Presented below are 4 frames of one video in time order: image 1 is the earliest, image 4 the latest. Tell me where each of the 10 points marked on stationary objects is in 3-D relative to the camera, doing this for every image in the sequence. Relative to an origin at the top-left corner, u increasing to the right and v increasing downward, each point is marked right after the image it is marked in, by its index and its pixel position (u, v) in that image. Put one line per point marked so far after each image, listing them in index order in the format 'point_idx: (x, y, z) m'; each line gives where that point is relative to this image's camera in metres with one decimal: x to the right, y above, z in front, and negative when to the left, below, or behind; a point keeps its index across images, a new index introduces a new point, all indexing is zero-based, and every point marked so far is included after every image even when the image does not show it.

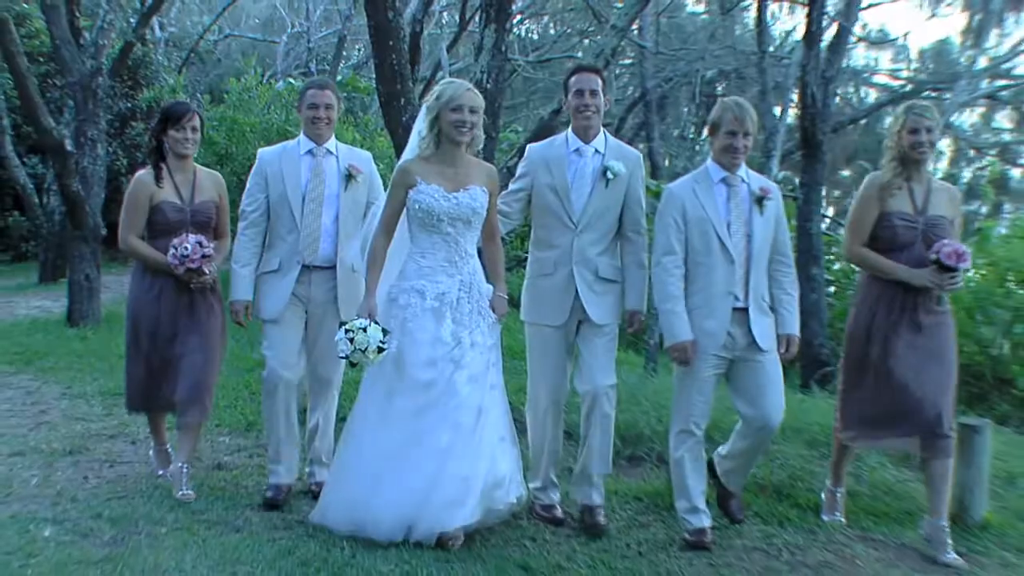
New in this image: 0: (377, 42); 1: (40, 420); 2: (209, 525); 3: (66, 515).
0: (-0.4, +0.7, +6.0) m
1: (-1.4, -0.4, +6.2) m
2: (-0.8, -0.6, +5.1) m
3: (-1.2, -0.6, +5.2) m
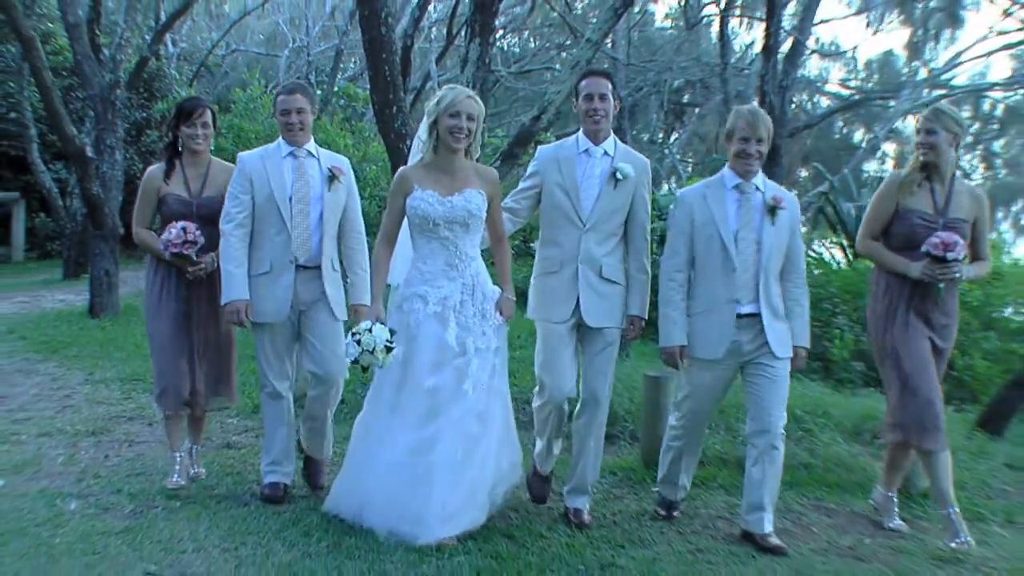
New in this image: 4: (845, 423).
0: (-0.4, +0.8, +6.6) m
1: (-1.5, -0.4, +6.7) m
2: (-0.8, -0.6, +5.7) m
3: (-1.2, -0.6, +5.8) m
4: (+1.1, -0.5, +7.0) m
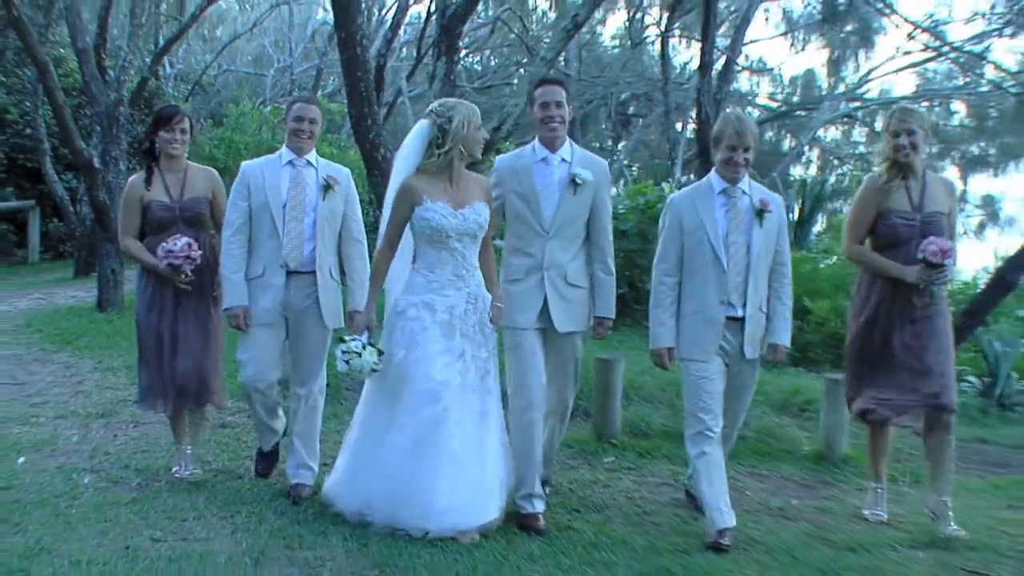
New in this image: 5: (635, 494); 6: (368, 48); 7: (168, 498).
0: (-0.6, +0.8, +7.3) m
1: (-1.6, -0.4, +7.5) m
2: (-0.9, -0.6, +6.4) m
3: (-1.3, -0.6, +6.5) m
4: (+1.0, -0.4, +7.8) m
5: (+0.4, -0.6, +6.0) m
6: (-0.5, +0.9, +7.6) m
7: (-1.0, -0.6, +6.0) m
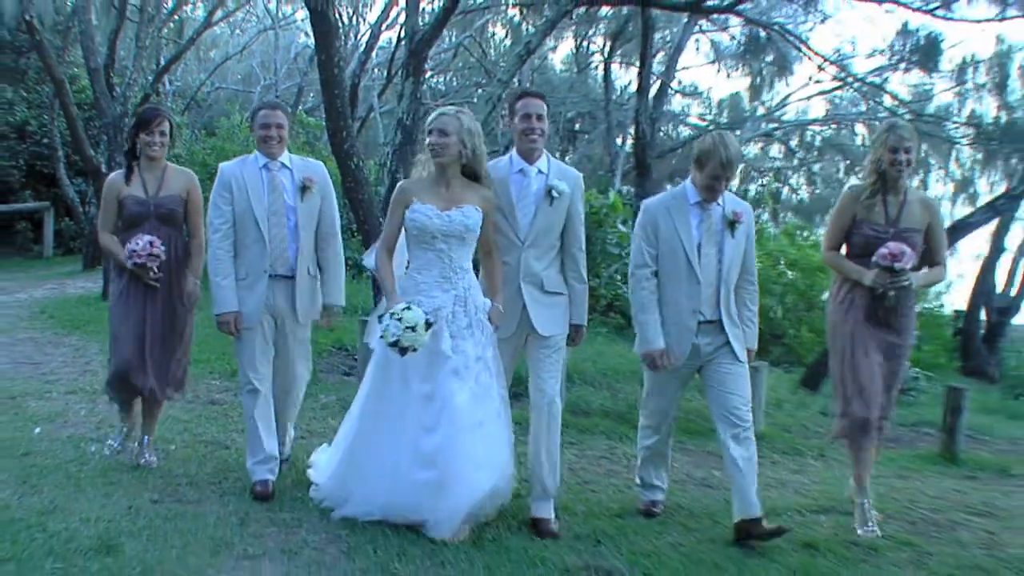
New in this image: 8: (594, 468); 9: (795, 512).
0: (-0.7, +0.8, +8.3) m
1: (-1.8, -0.3, +8.4) m
2: (-1.1, -0.6, +7.4) m
3: (-1.5, -0.5, +7.4) m
4: (+0.8, -0.4, +8.7) m
5: (+0.2, -0.6, +6.9) m
6: (-0.7, +0.9, +8.5) m
7: (-1.2, -0.6, +6.9) m
8: (+0.3, -0.6, +7.0) m
9: (+0.9, -0.7, +6.5) m
